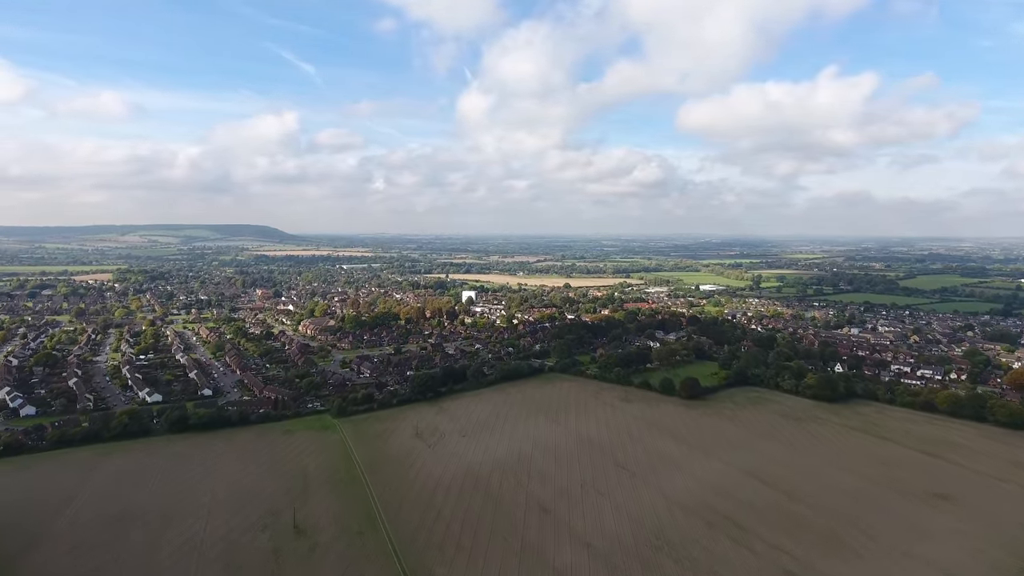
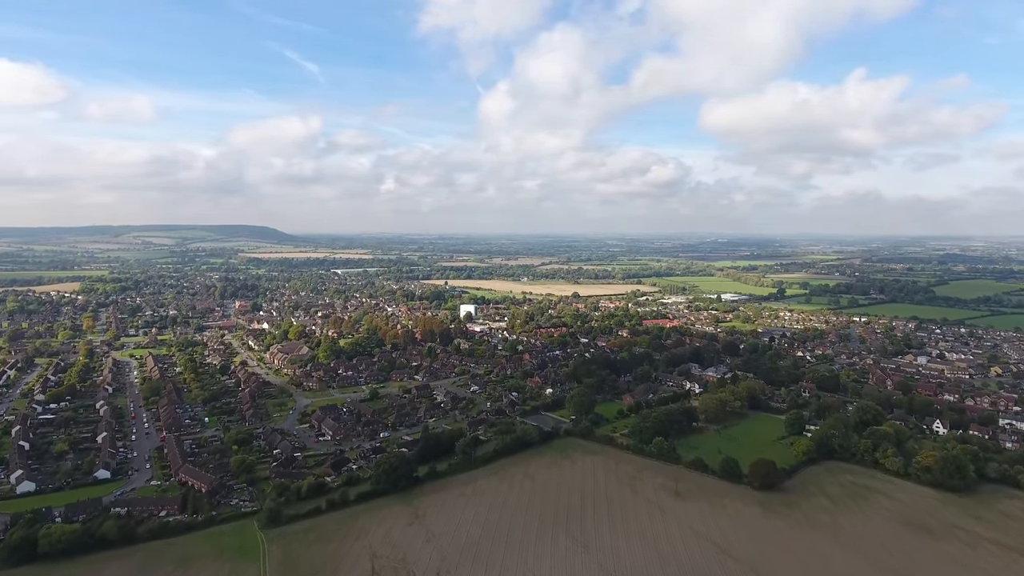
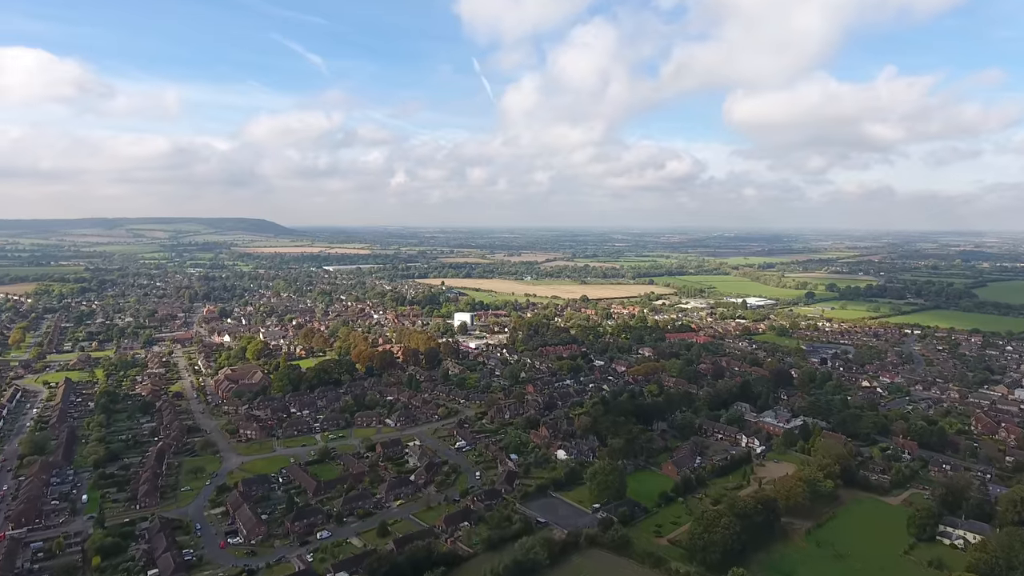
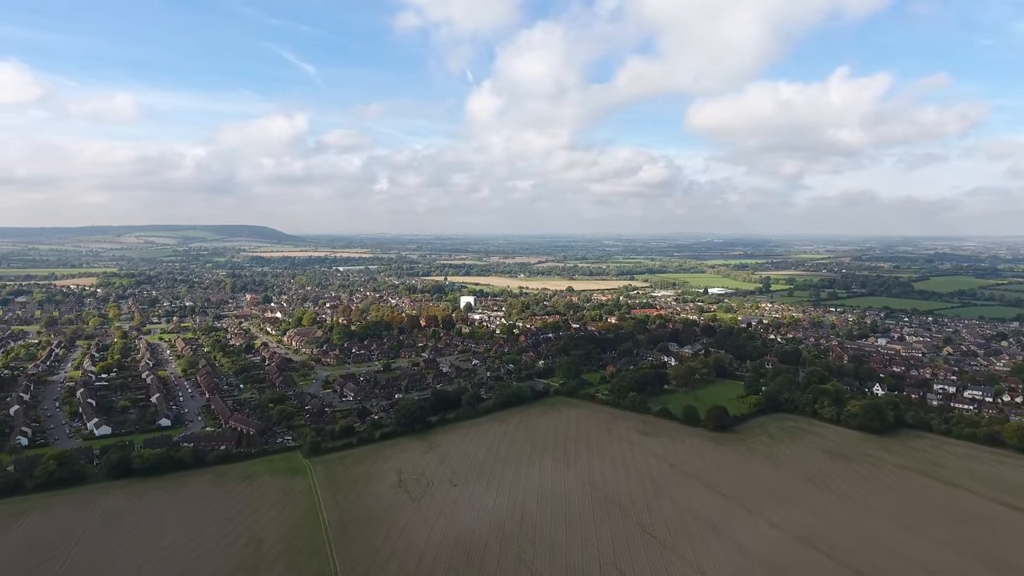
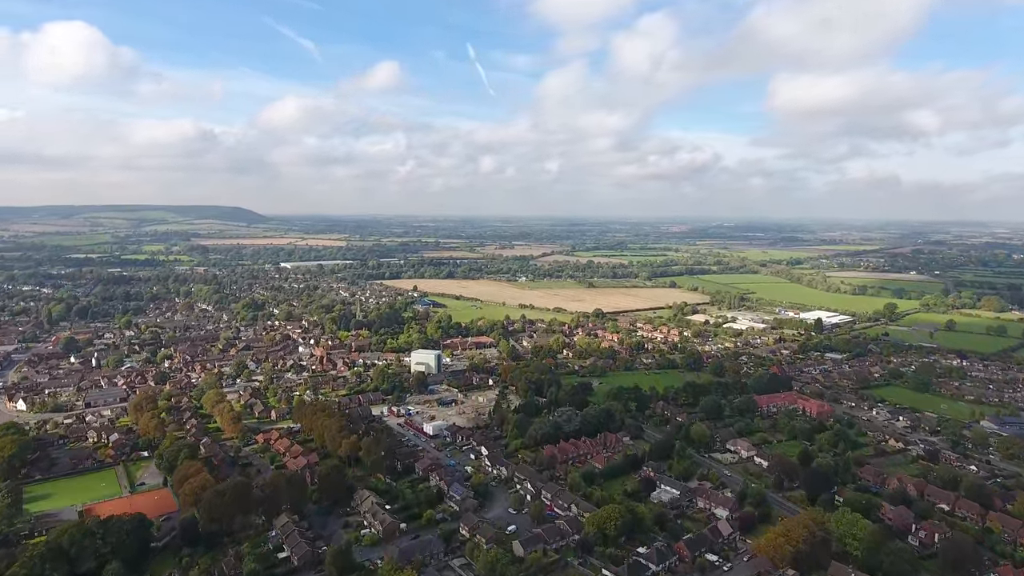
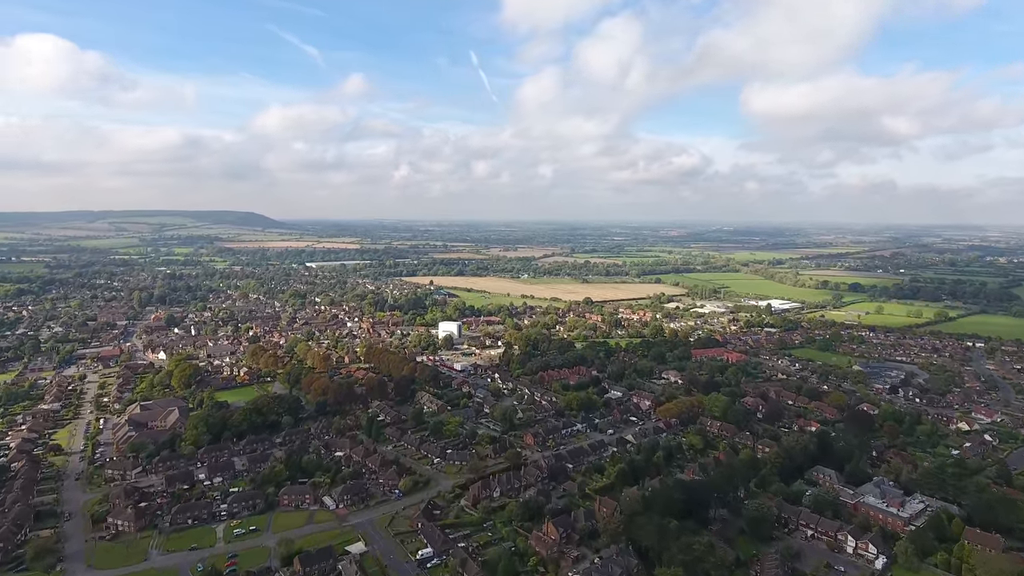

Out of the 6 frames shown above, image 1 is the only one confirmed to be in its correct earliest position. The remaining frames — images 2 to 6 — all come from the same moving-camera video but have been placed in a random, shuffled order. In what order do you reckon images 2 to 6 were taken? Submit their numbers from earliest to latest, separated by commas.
4, 2, 3, 6, 5
